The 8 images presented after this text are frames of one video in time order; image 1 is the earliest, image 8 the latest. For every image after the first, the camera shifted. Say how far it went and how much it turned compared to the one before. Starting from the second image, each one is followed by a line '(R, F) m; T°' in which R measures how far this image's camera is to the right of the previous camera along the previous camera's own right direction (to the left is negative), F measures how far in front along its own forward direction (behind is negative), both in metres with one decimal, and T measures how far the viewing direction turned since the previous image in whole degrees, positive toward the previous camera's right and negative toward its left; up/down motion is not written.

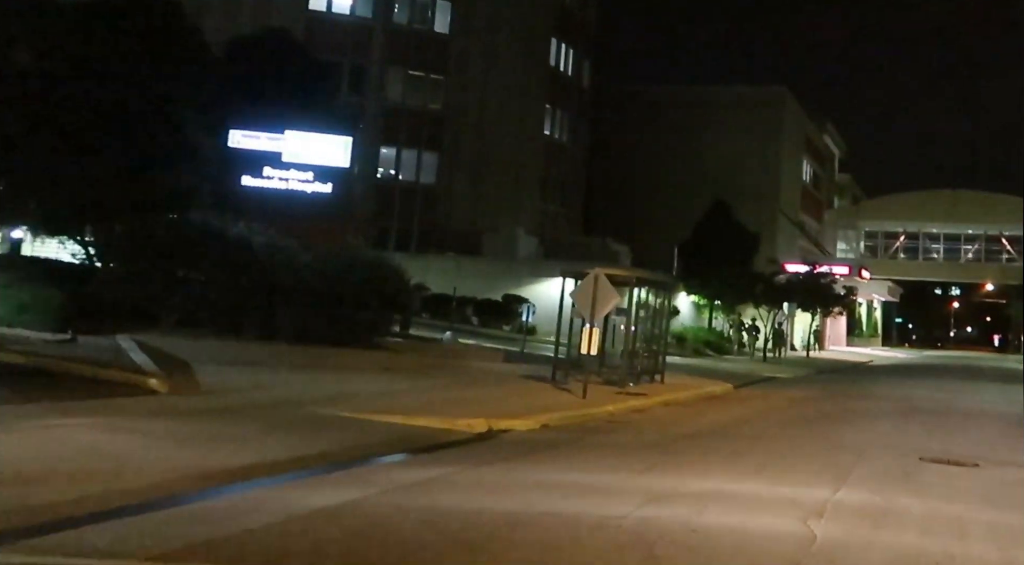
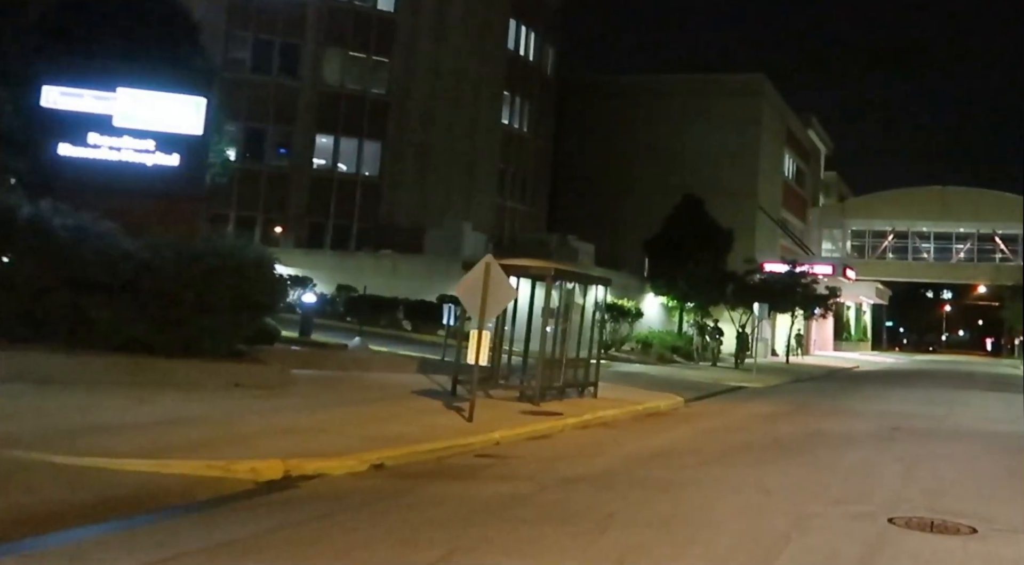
(+1.7, +3.9) m; 0°
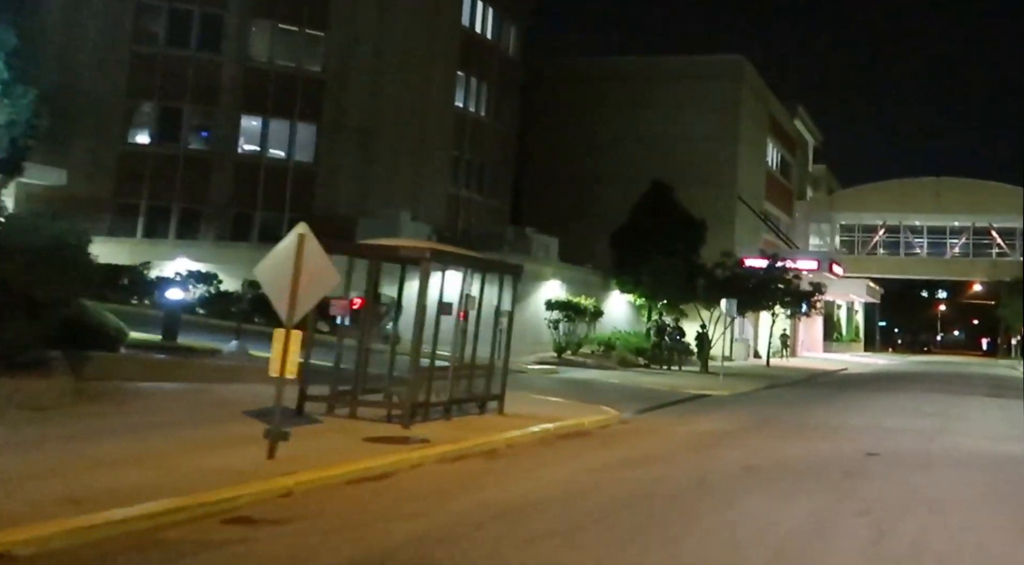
(+1.7, +4.0) m; 0°
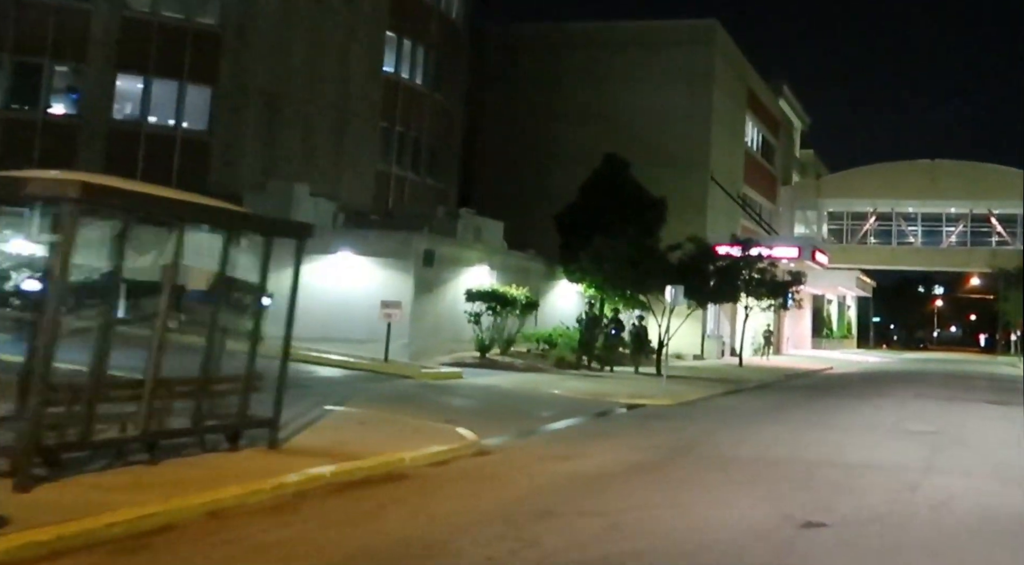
(+2.3, +5.4) m; 0°
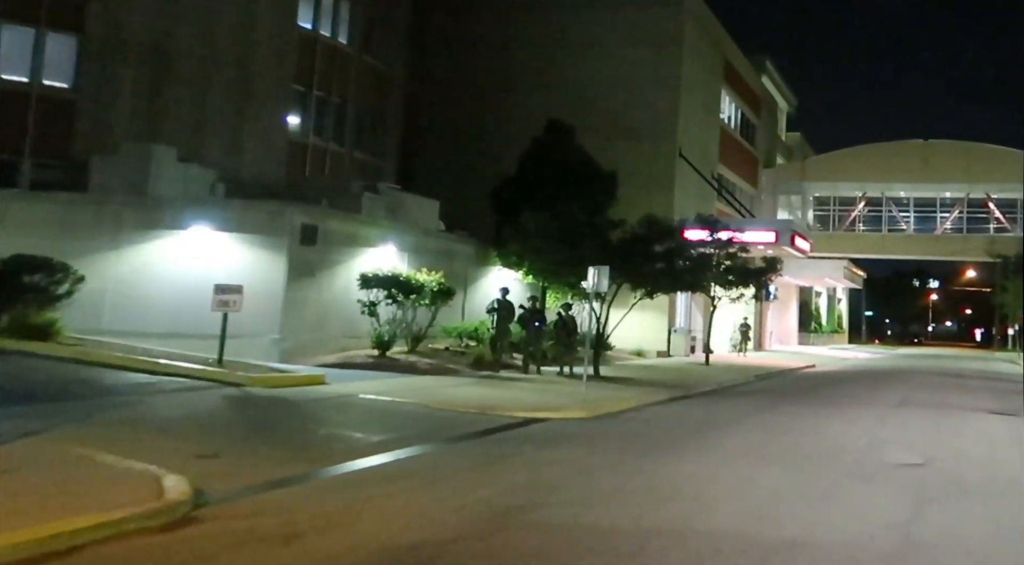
(+2.2, +5.0) m; 0°
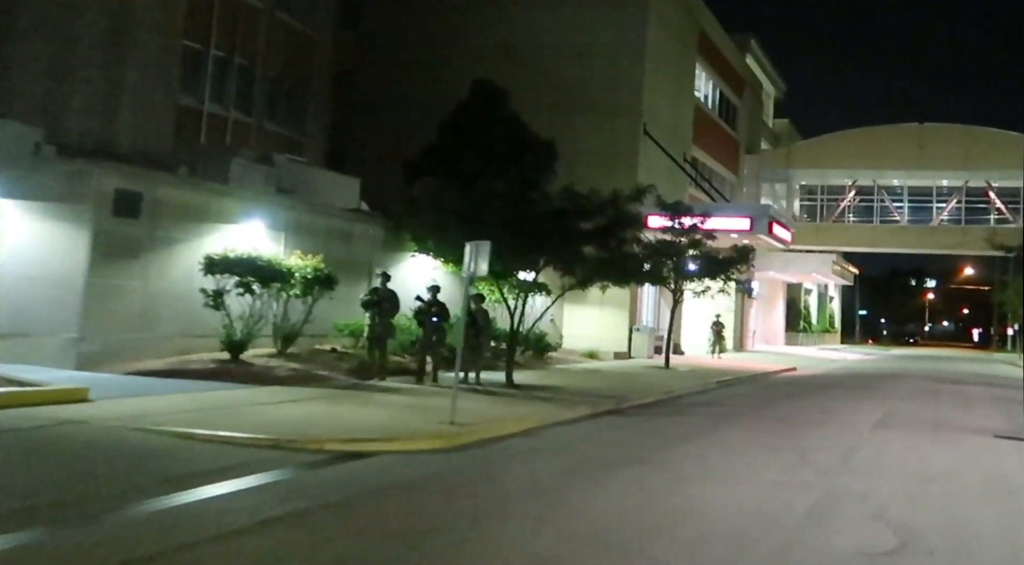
(+2.2, +5.0) m; 0°
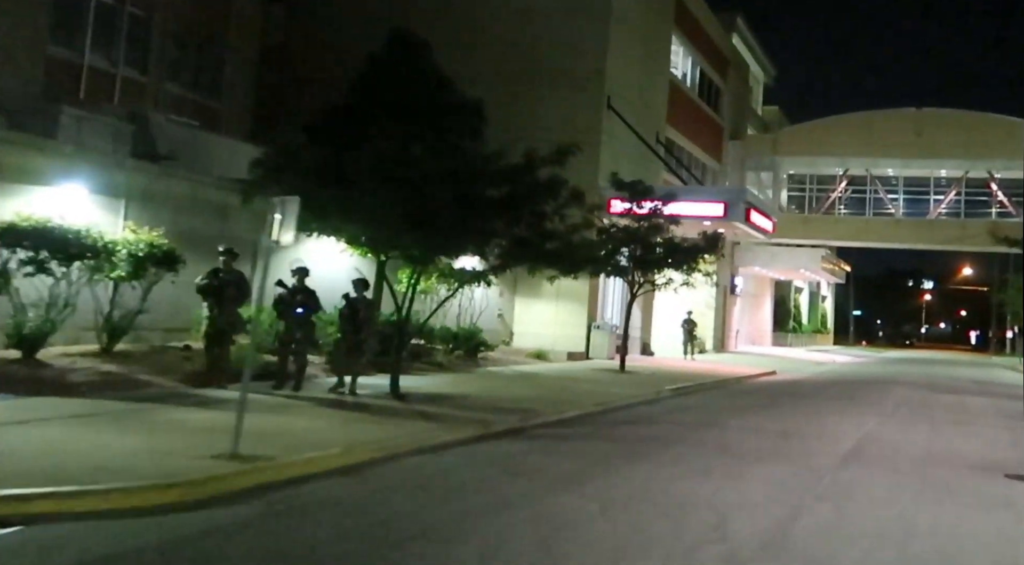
(+1.8, +4.4) m; 0°
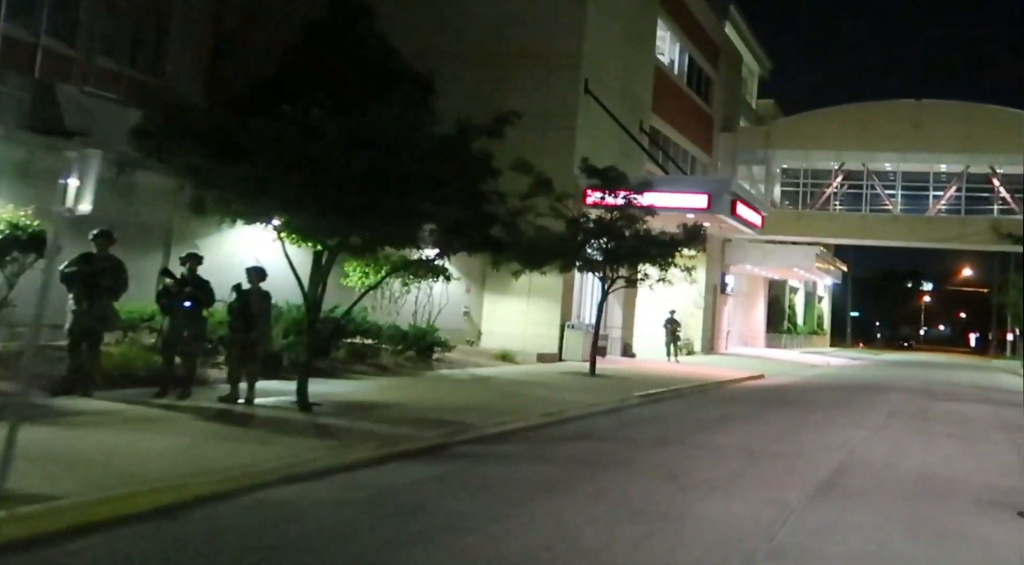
(+1.0, +2.5) m; 0°
